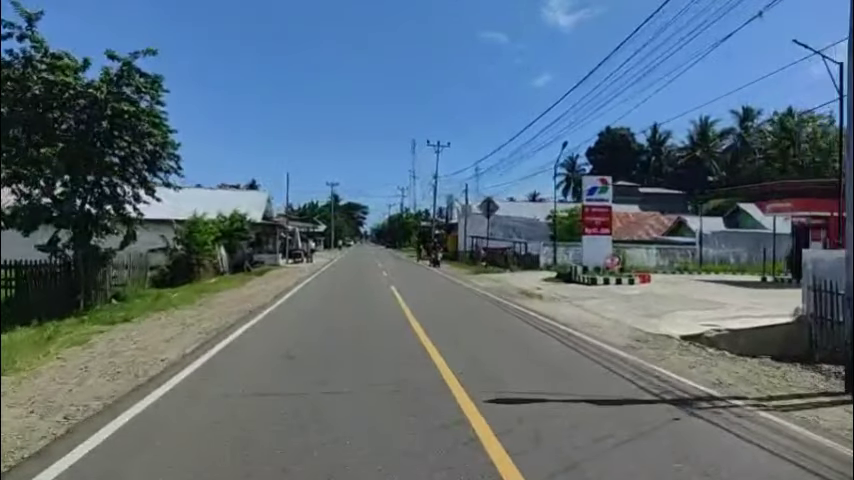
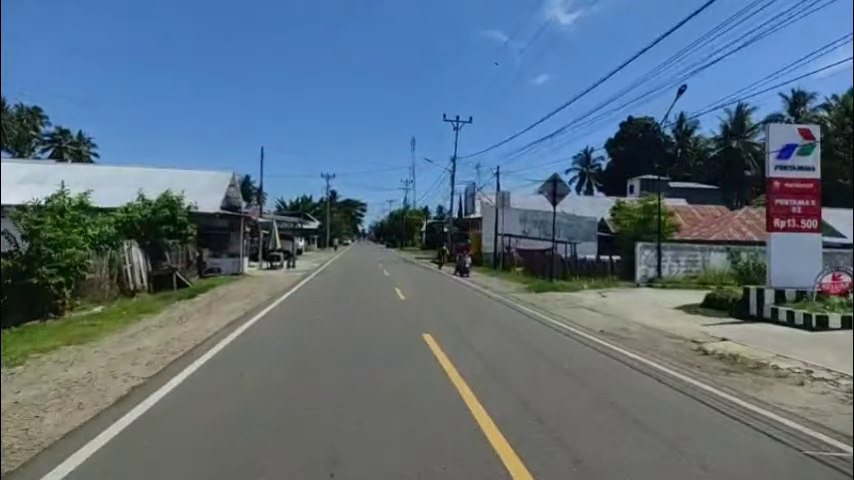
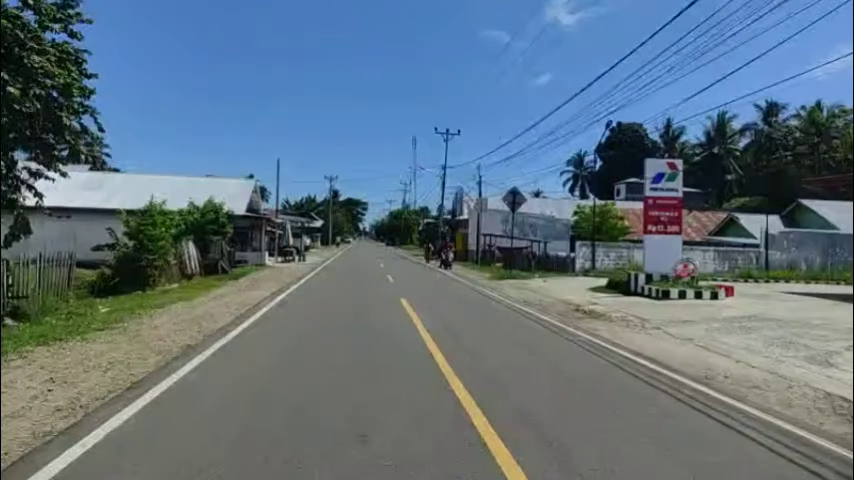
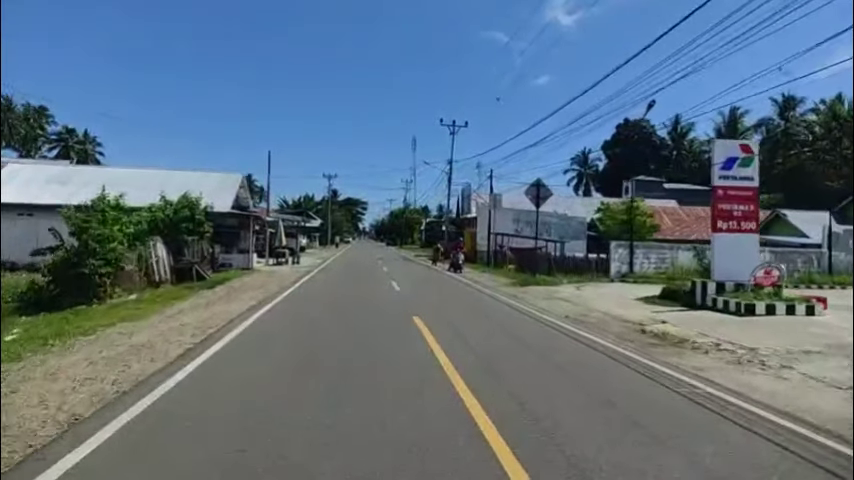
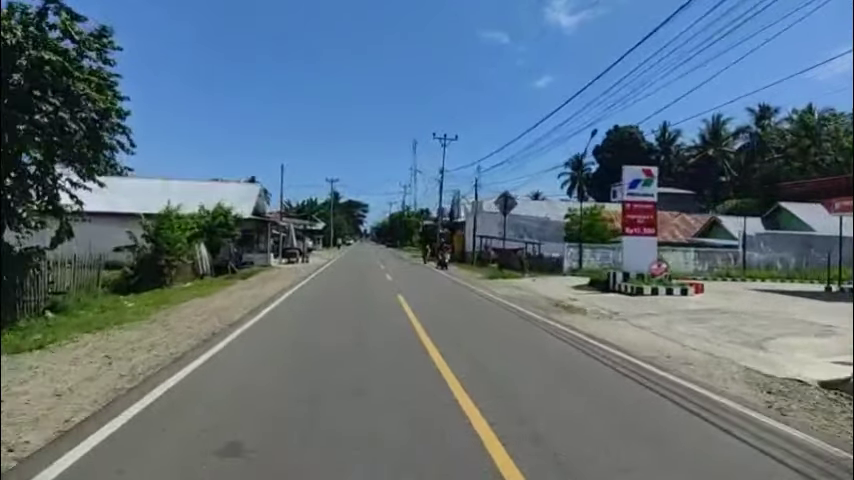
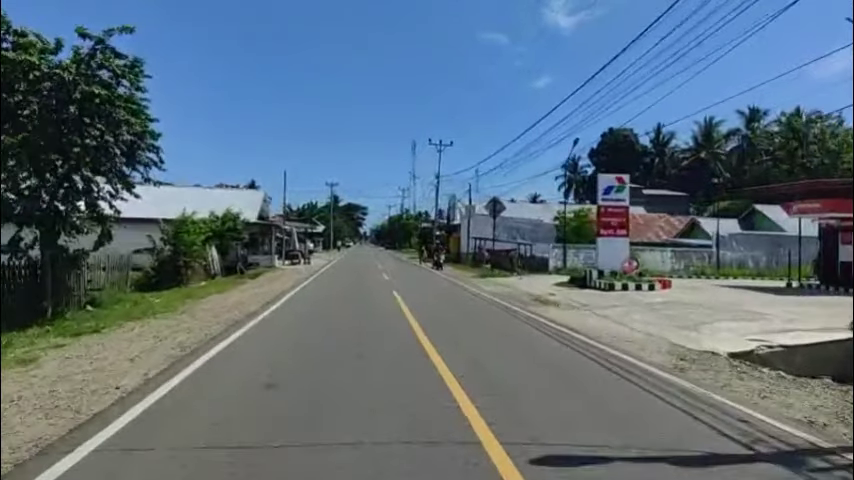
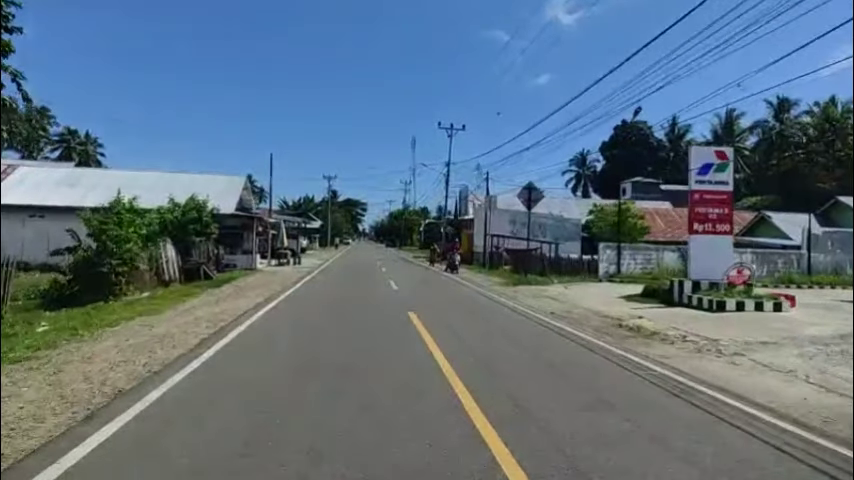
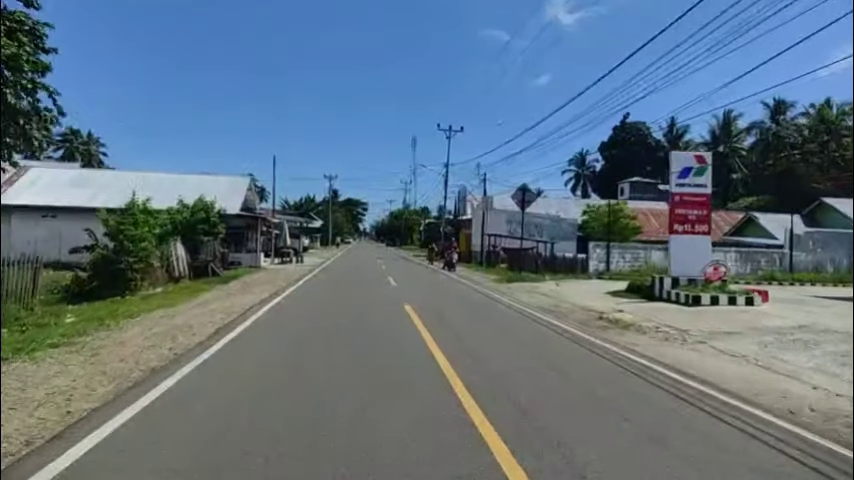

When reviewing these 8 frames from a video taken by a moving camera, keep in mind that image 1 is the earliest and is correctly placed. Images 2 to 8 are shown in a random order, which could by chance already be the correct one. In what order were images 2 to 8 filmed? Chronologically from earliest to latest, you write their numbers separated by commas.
6, 5, 3, 8, 7, 4, 2
